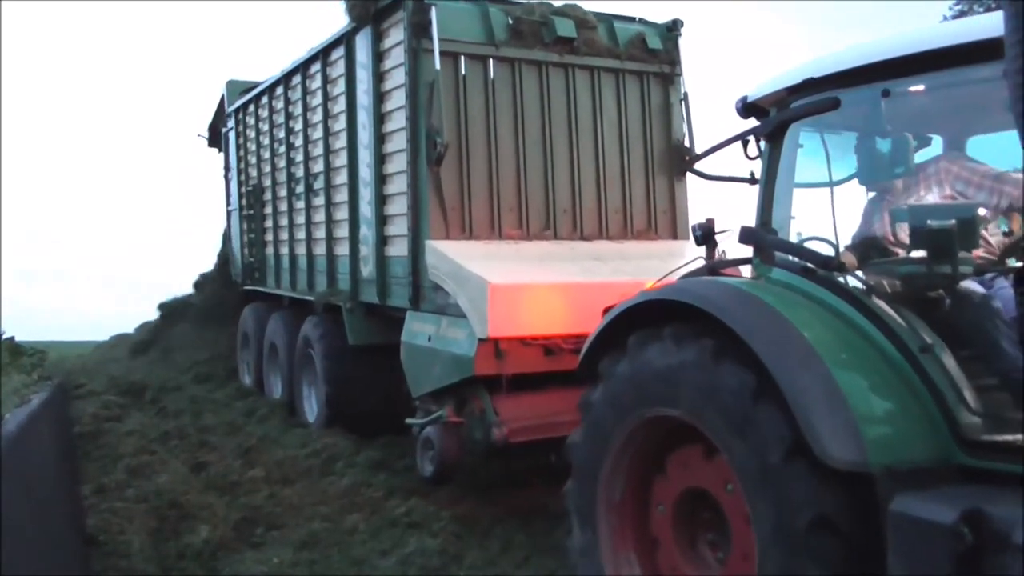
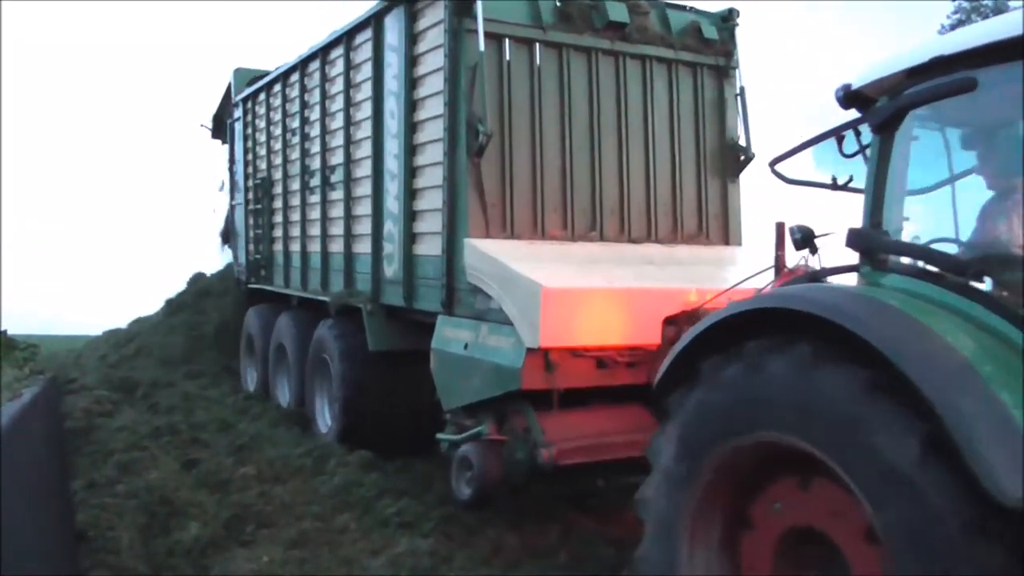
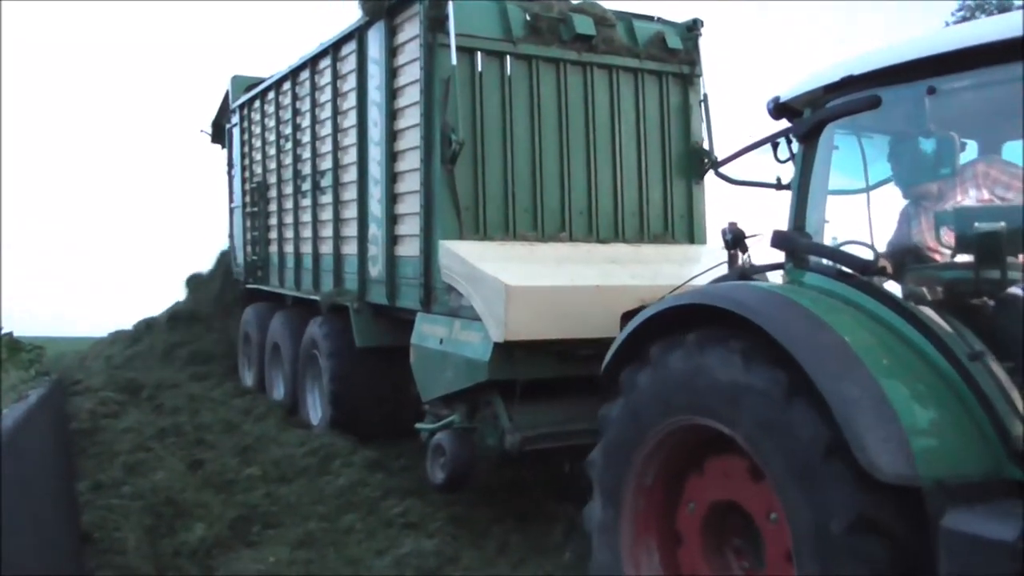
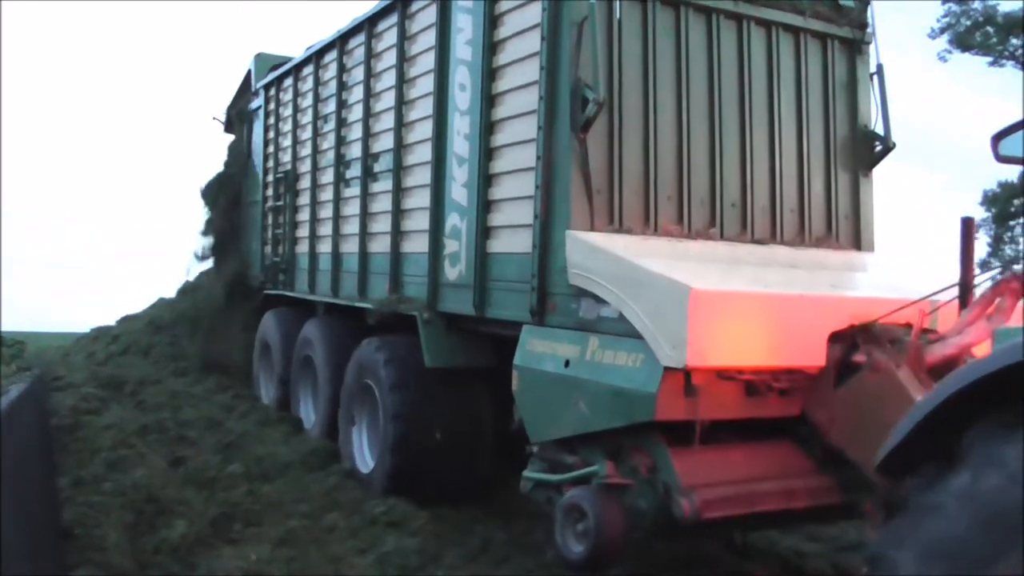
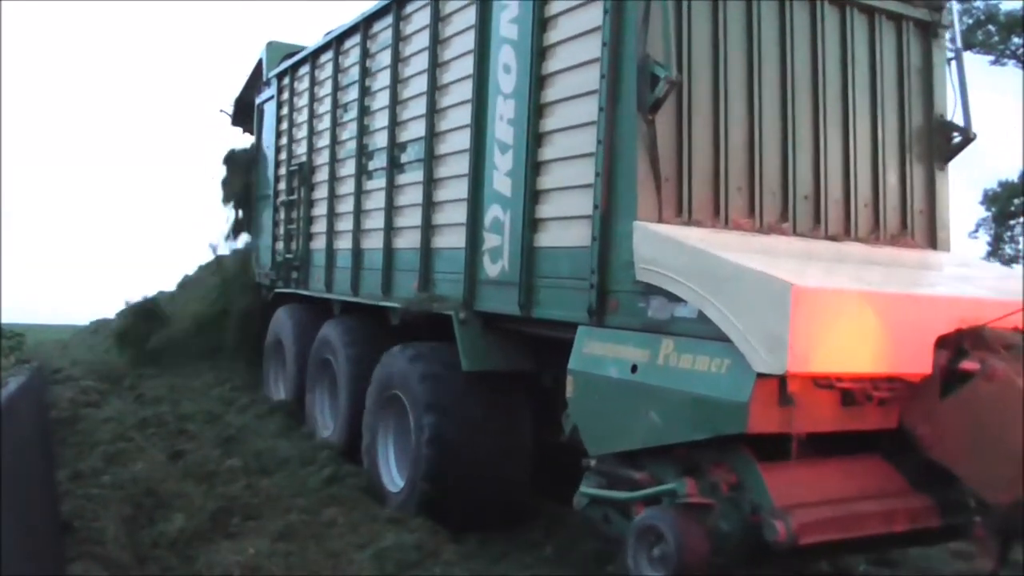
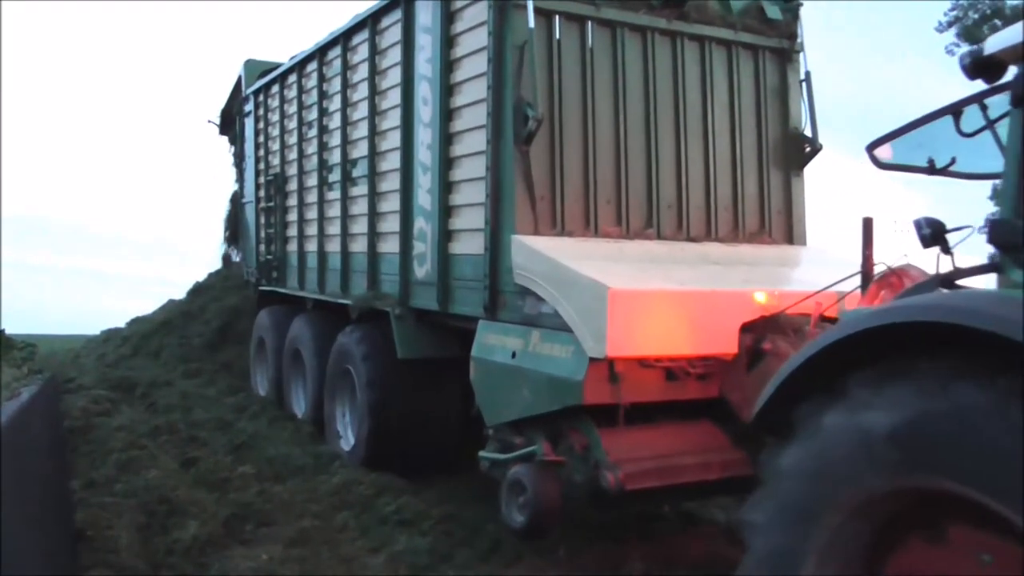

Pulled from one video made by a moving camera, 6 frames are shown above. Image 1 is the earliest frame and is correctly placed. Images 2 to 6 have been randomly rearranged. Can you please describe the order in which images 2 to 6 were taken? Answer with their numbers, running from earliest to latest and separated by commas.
3, 2, 6, 4, 5
